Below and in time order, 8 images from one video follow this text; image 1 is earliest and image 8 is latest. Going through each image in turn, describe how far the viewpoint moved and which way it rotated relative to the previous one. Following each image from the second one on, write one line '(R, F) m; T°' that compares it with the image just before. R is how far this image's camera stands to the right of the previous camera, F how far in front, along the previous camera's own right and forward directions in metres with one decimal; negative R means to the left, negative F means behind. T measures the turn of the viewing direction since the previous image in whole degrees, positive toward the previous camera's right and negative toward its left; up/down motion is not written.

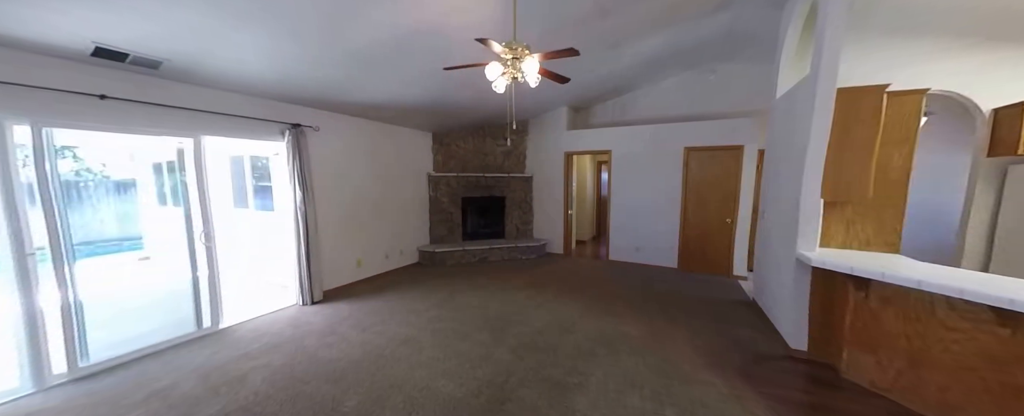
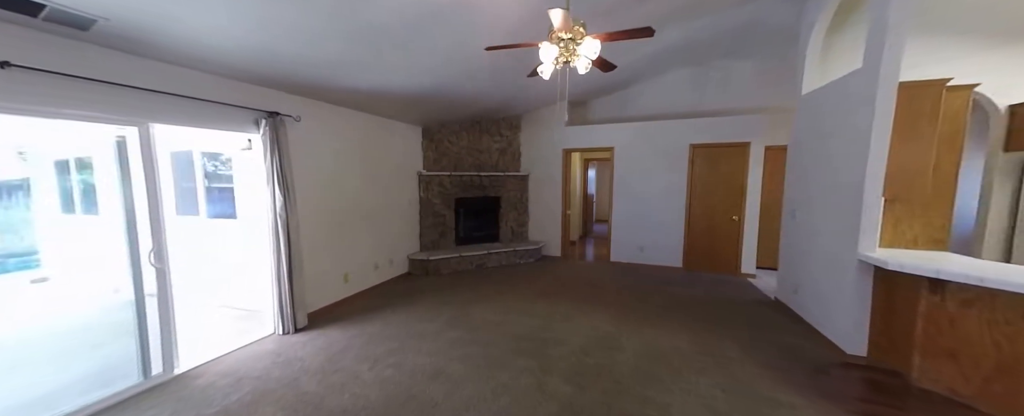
(-0.6, +0.4) m; +7°
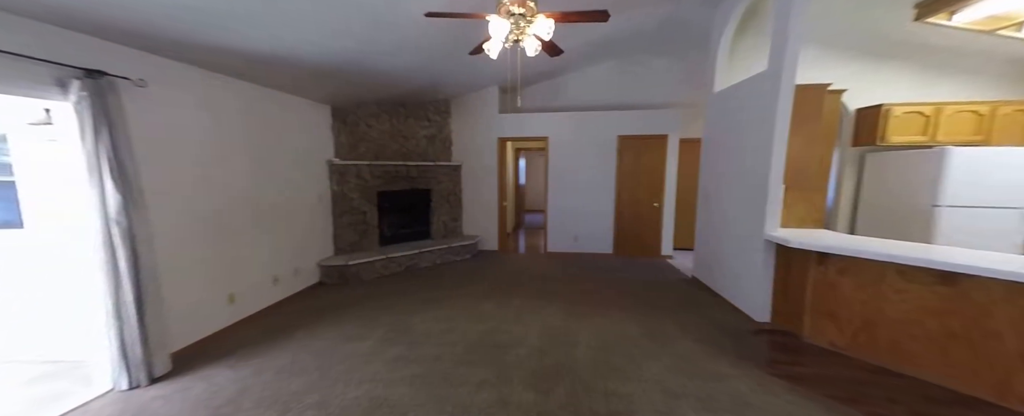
(-0.2, +0.3) m; +14°
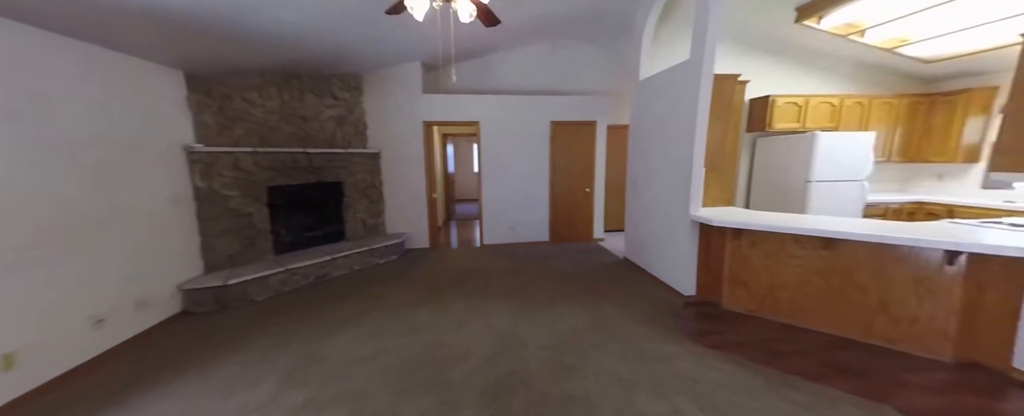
(-0.1, +0.3) m; +14°
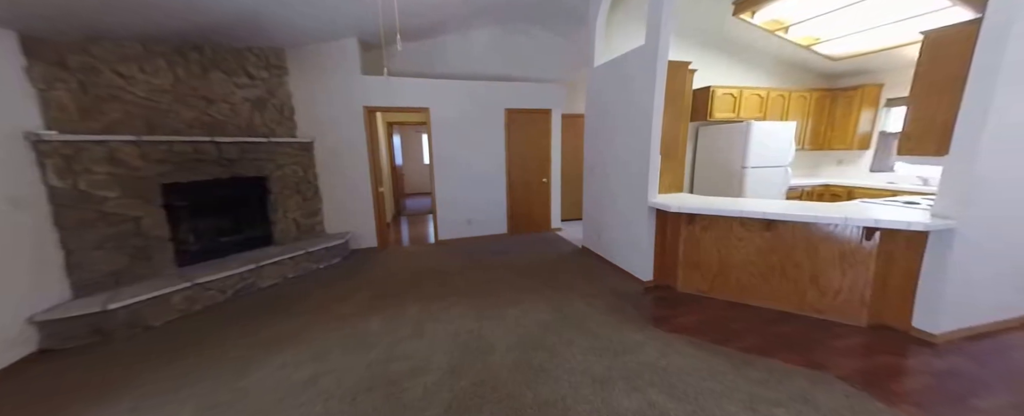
(0.0, +0.2) m; +9°
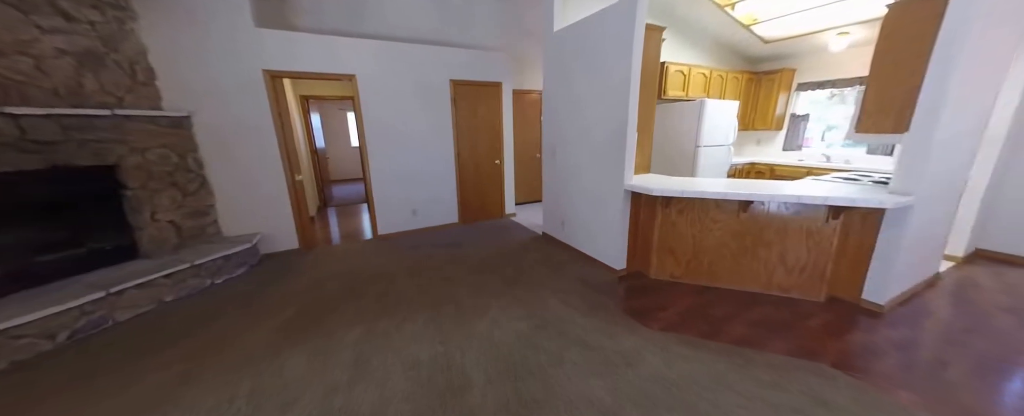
(-0.1, +0.4) m; +11°
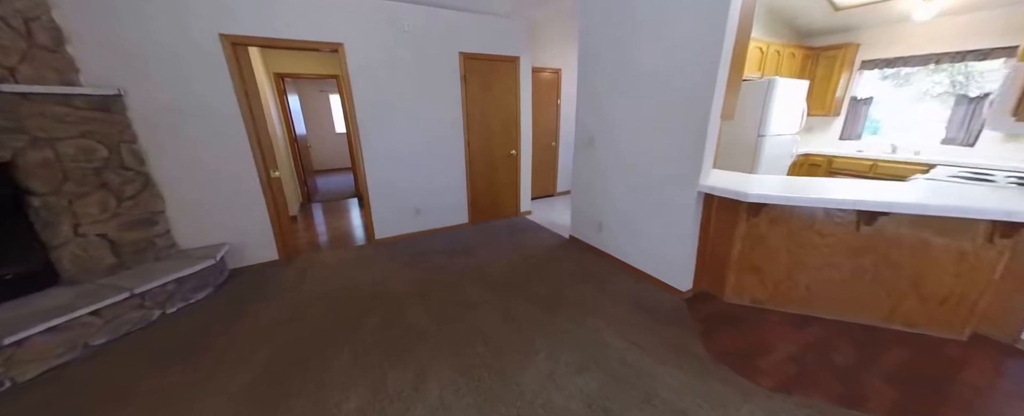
(-0.4, +0.6) m; +2°
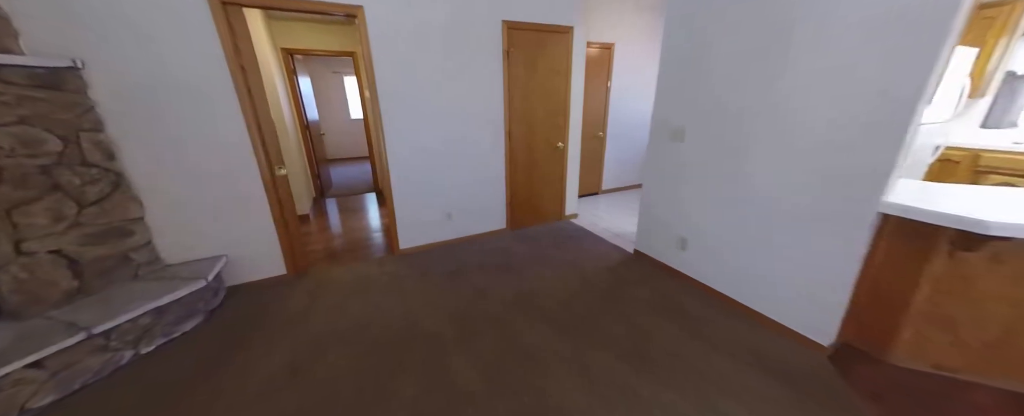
(-0.4, +0.6) m; -2°
